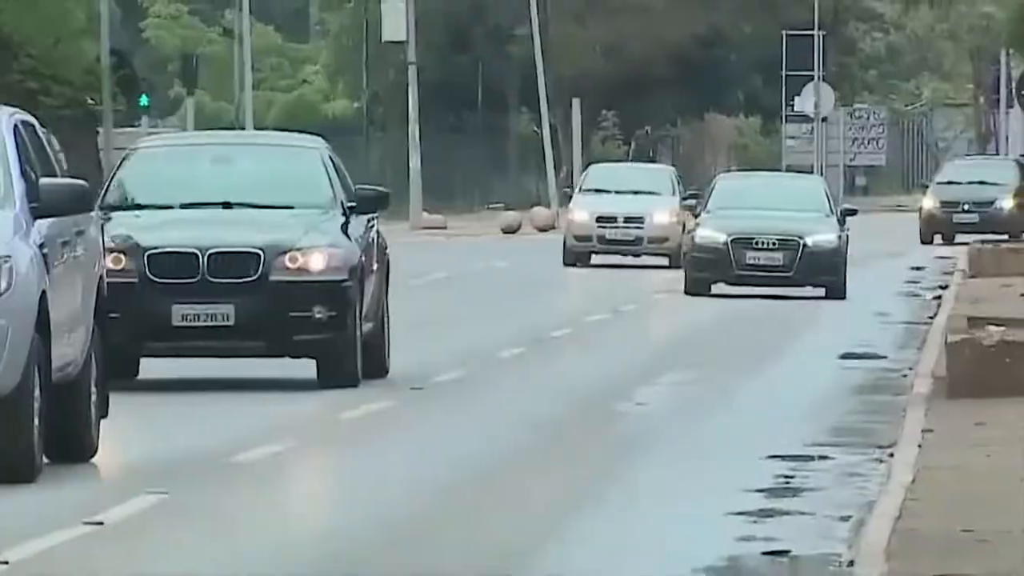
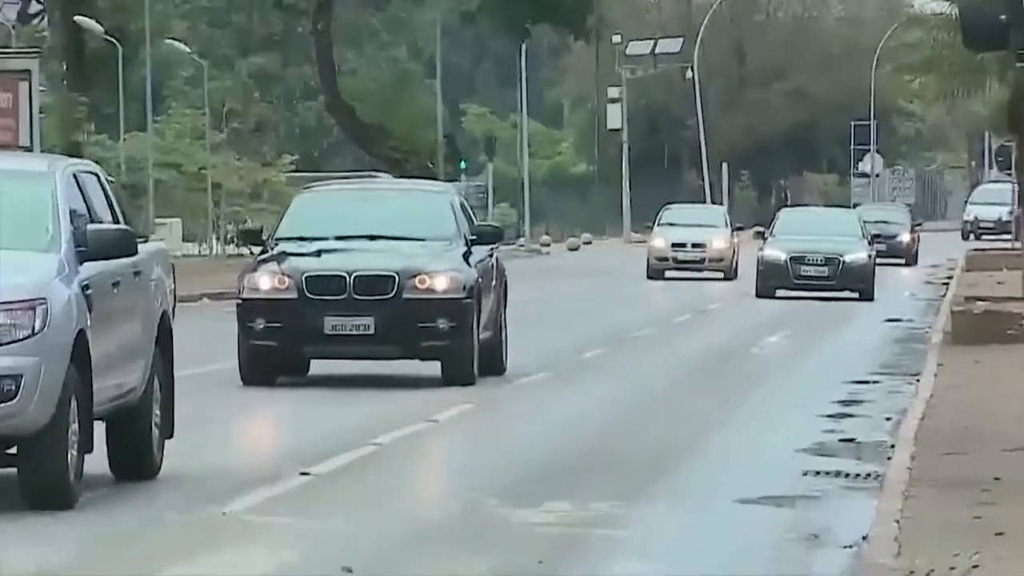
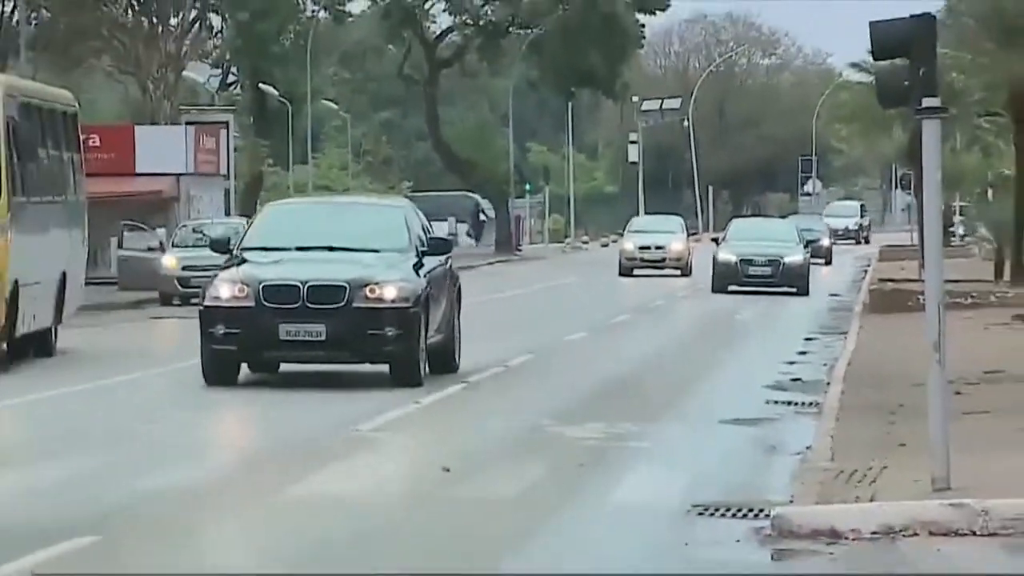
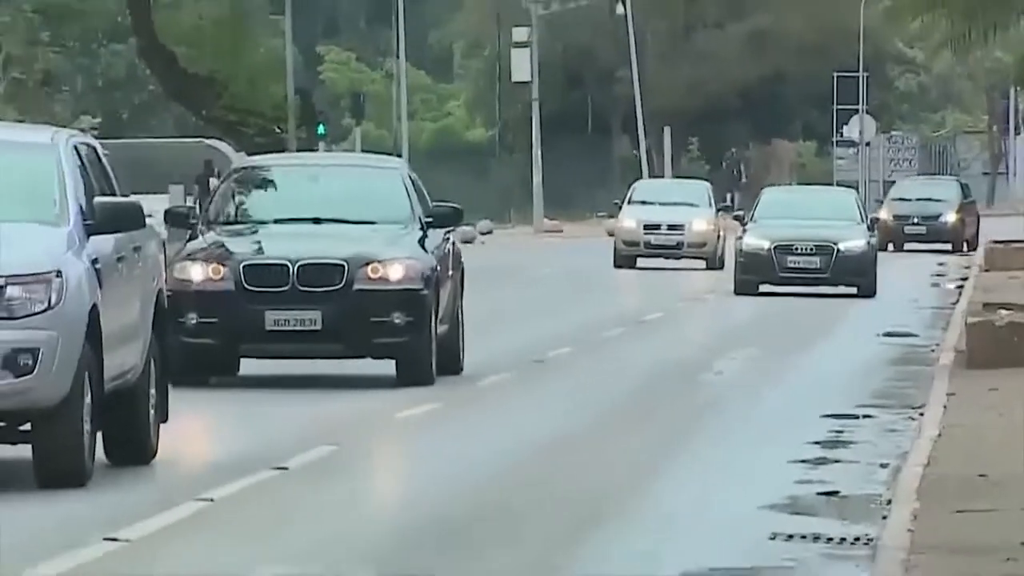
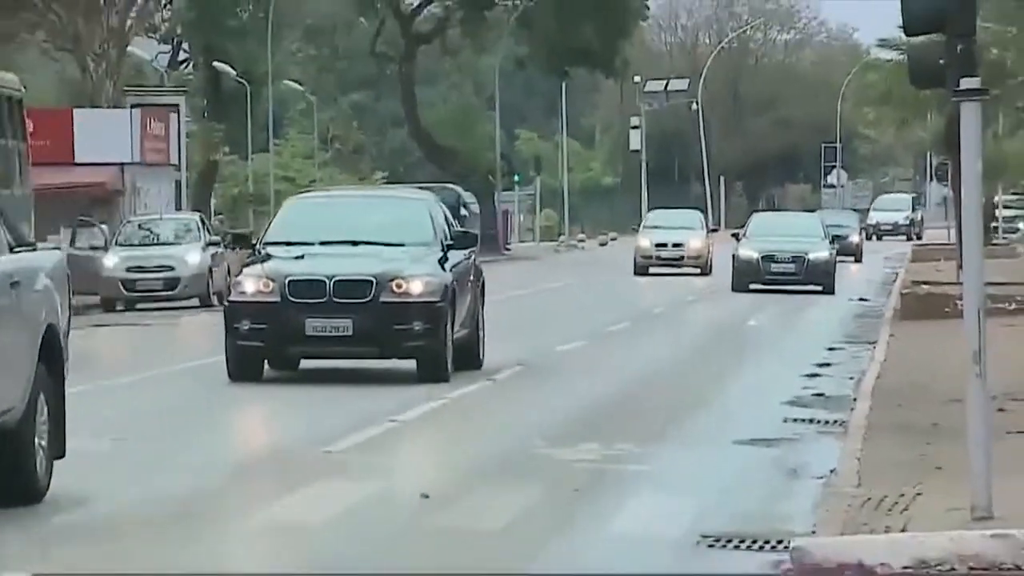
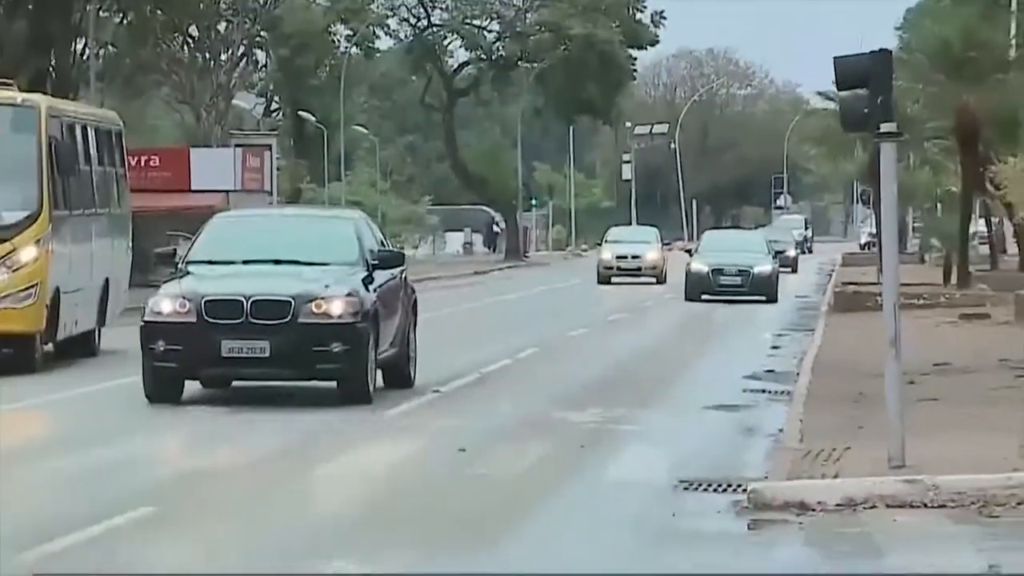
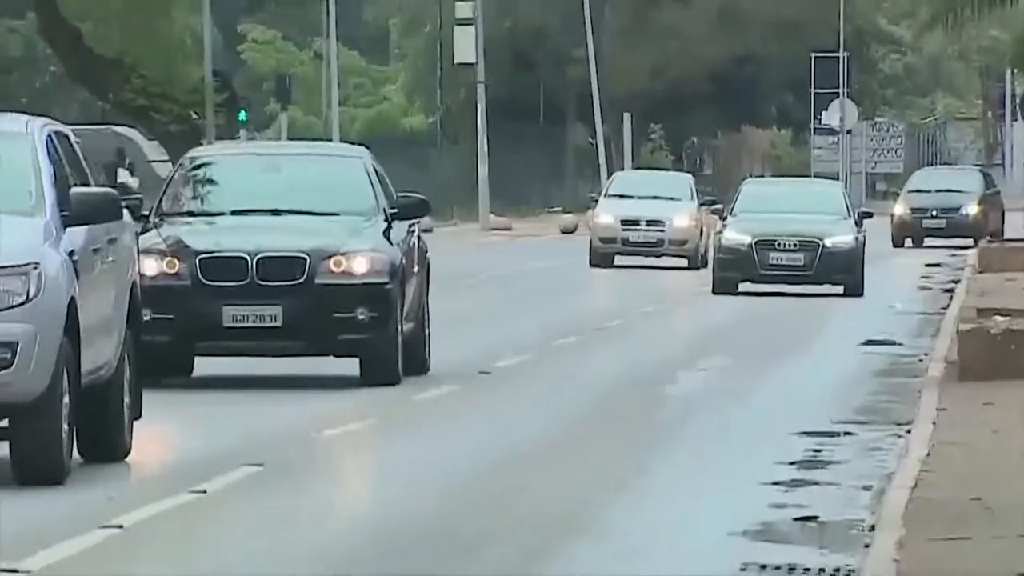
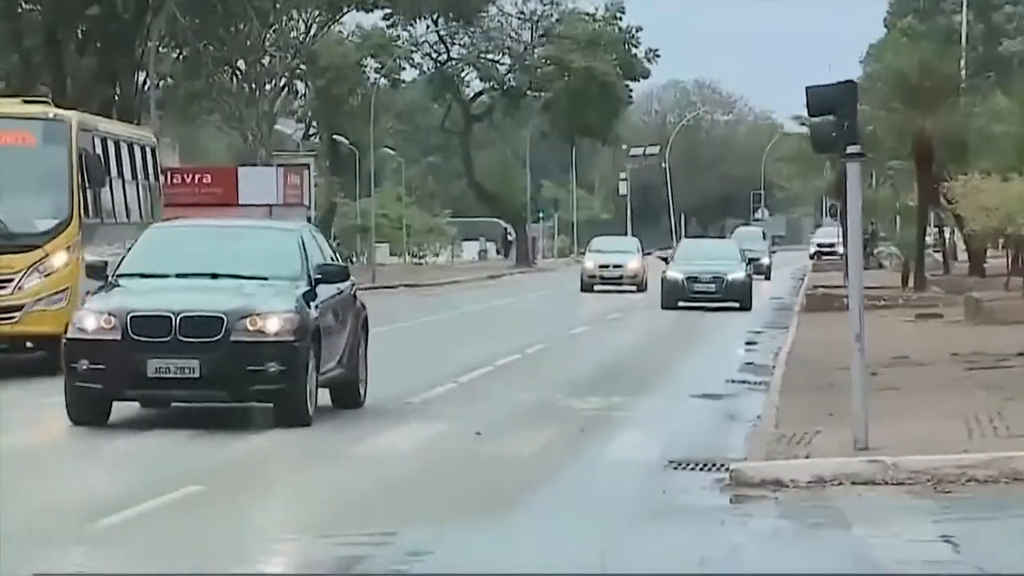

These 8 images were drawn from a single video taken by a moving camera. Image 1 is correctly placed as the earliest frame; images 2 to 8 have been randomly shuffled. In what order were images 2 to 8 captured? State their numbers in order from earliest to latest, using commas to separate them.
7, 4, 2, 5, 3, 6, 8
